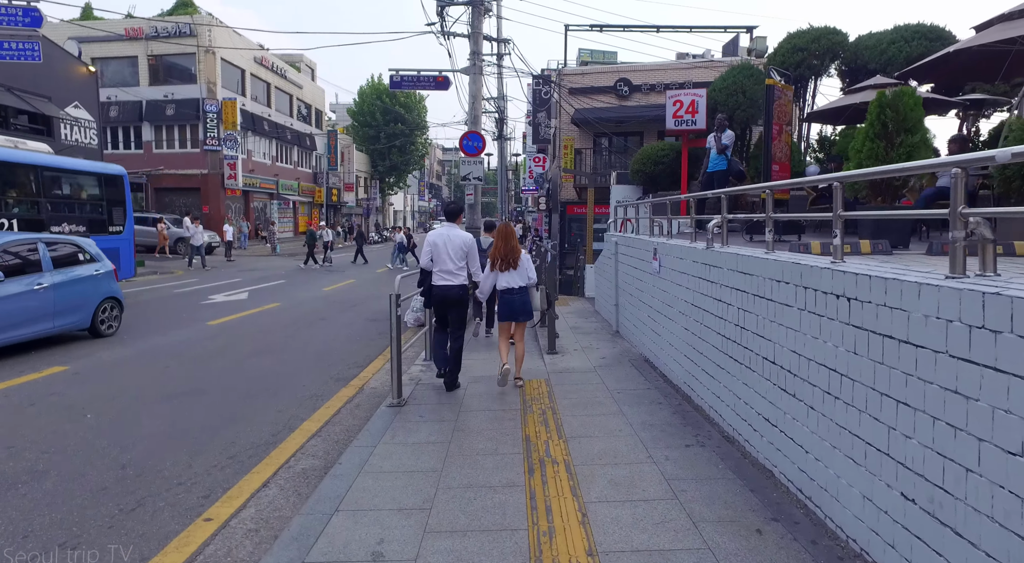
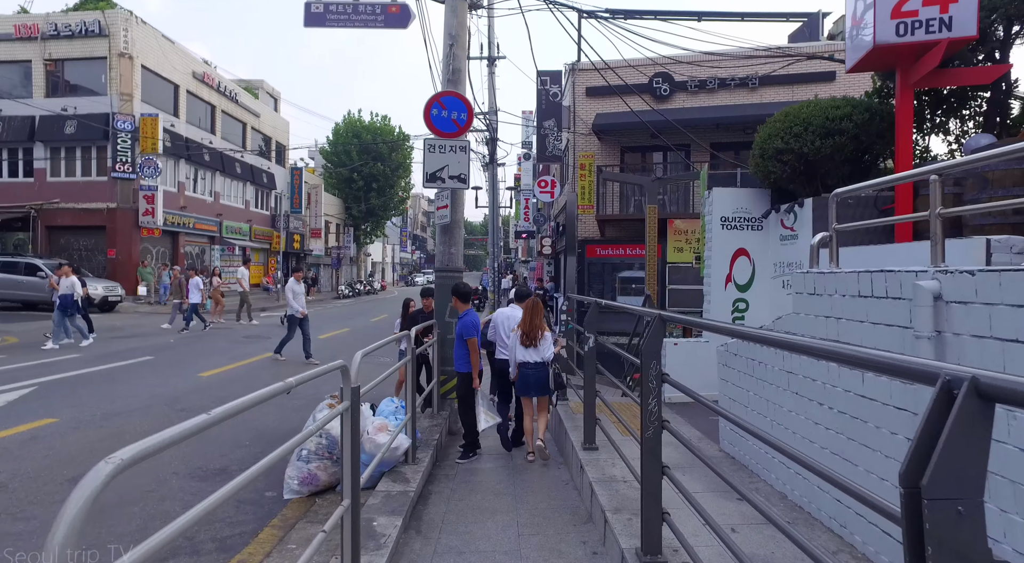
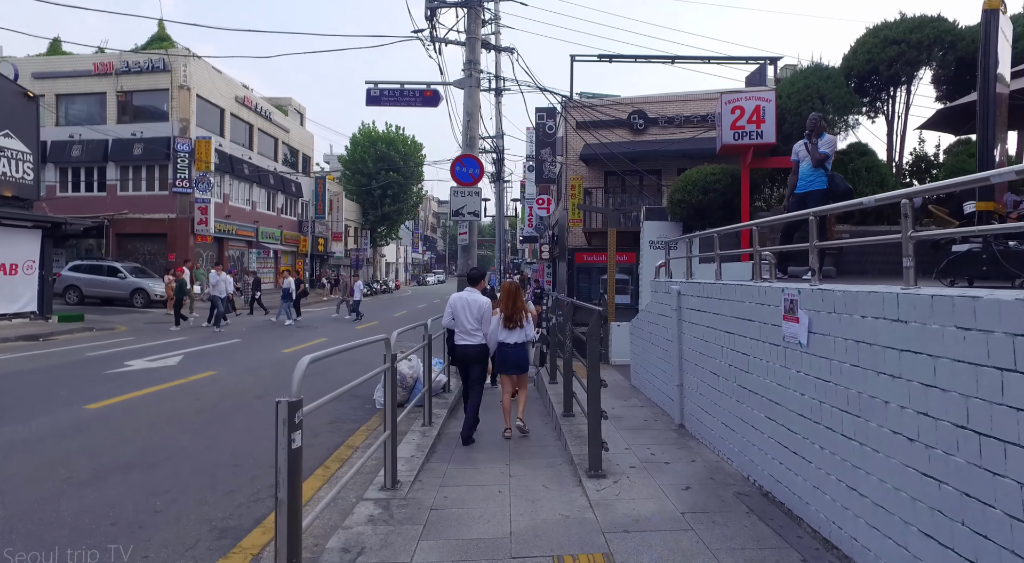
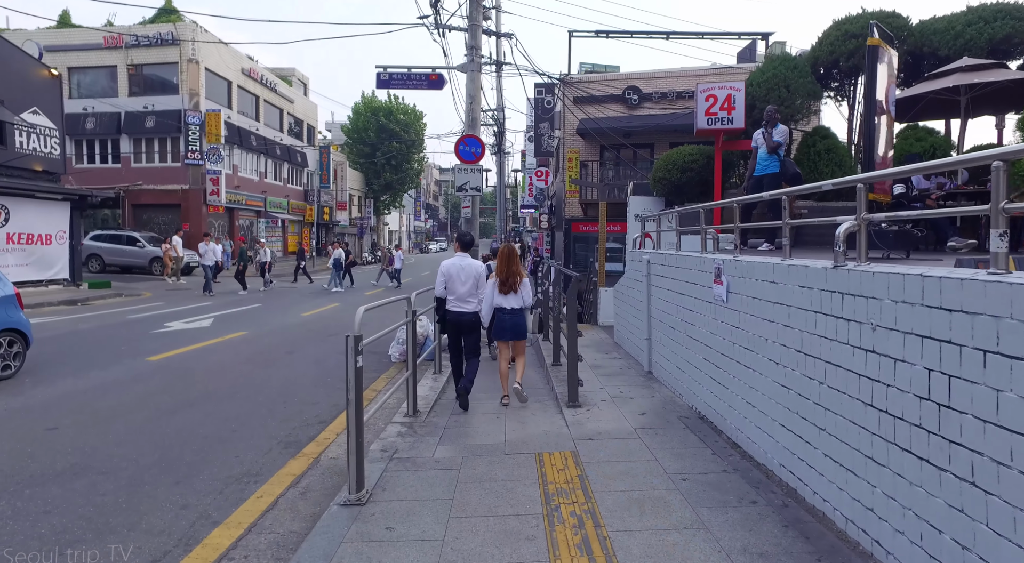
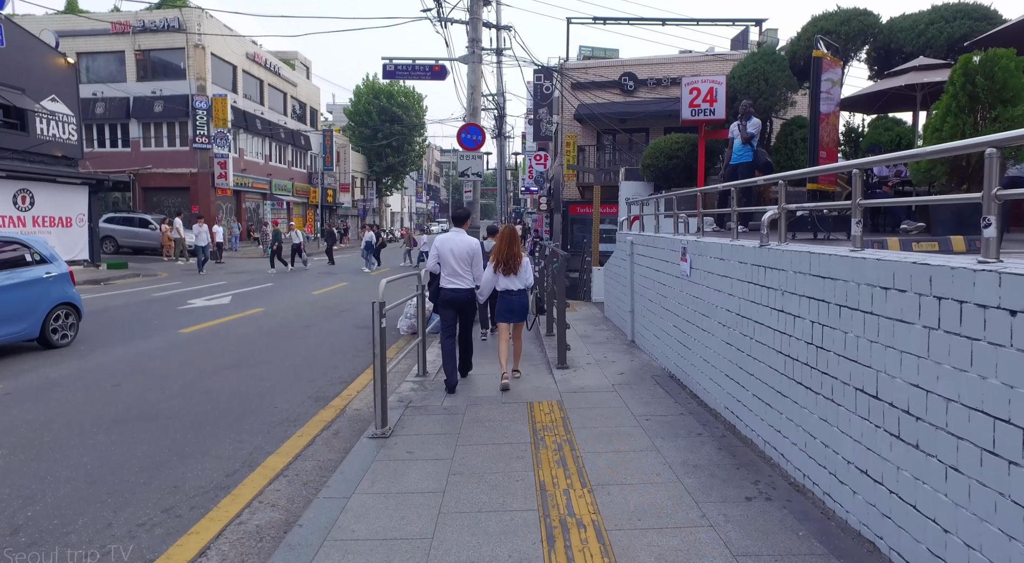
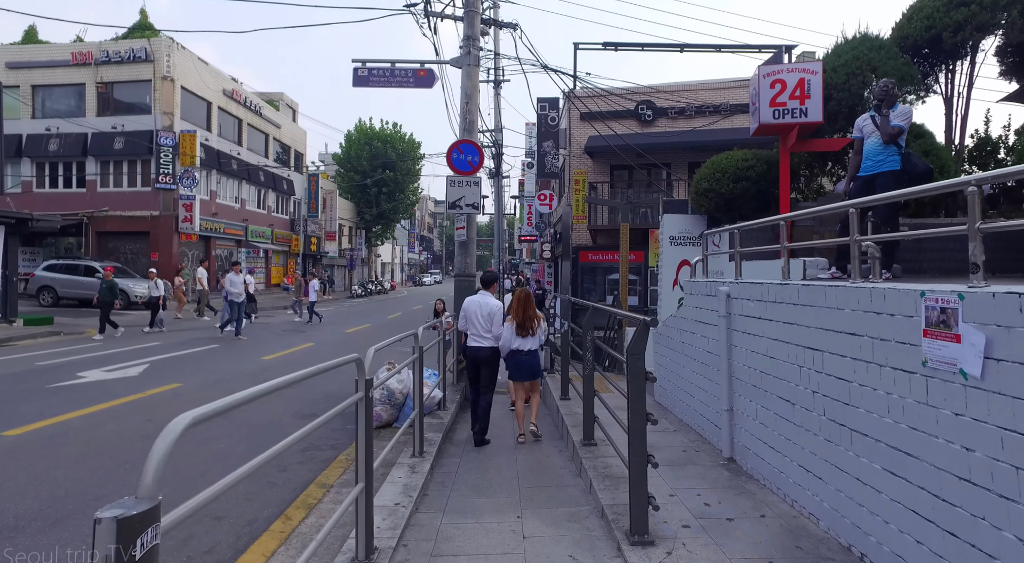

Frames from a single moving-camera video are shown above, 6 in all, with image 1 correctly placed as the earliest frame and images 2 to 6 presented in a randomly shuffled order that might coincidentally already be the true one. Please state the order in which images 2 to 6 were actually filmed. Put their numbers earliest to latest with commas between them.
5, 4, 3, 6, 2
